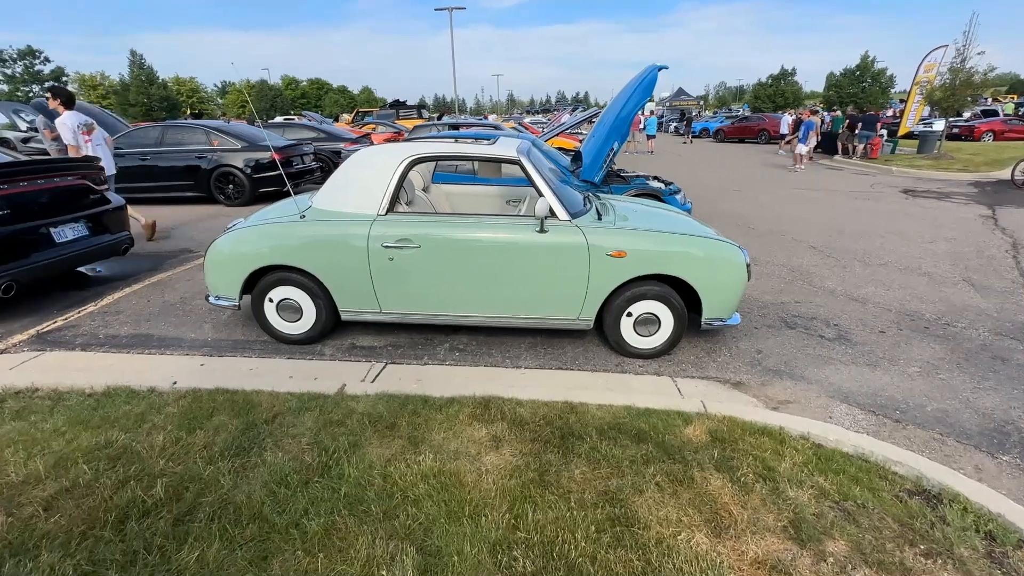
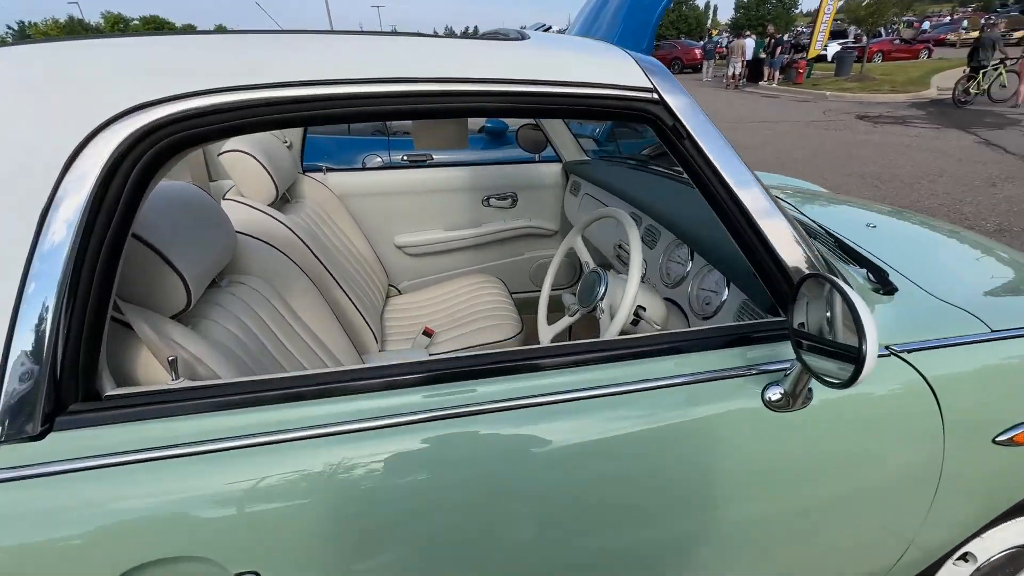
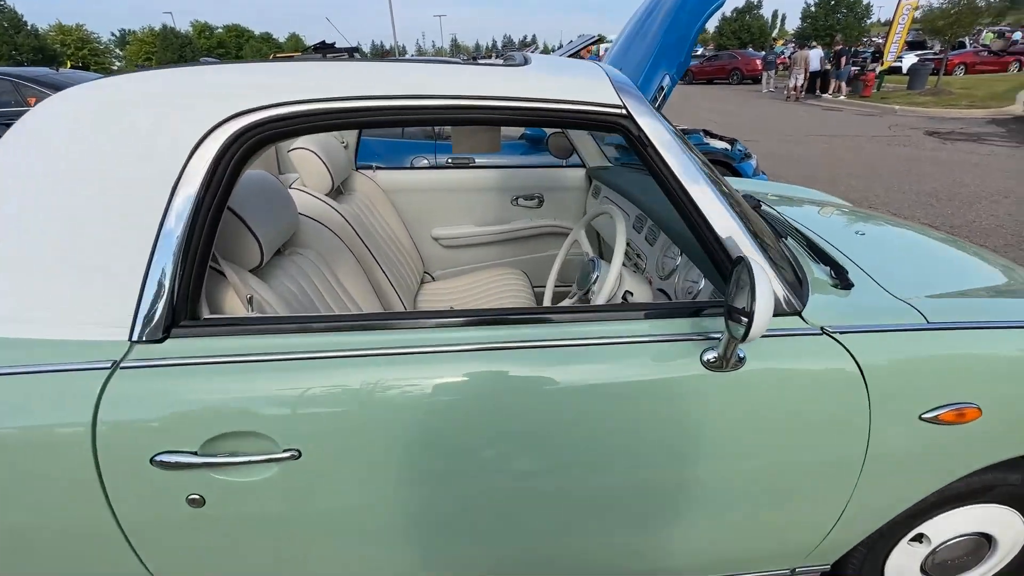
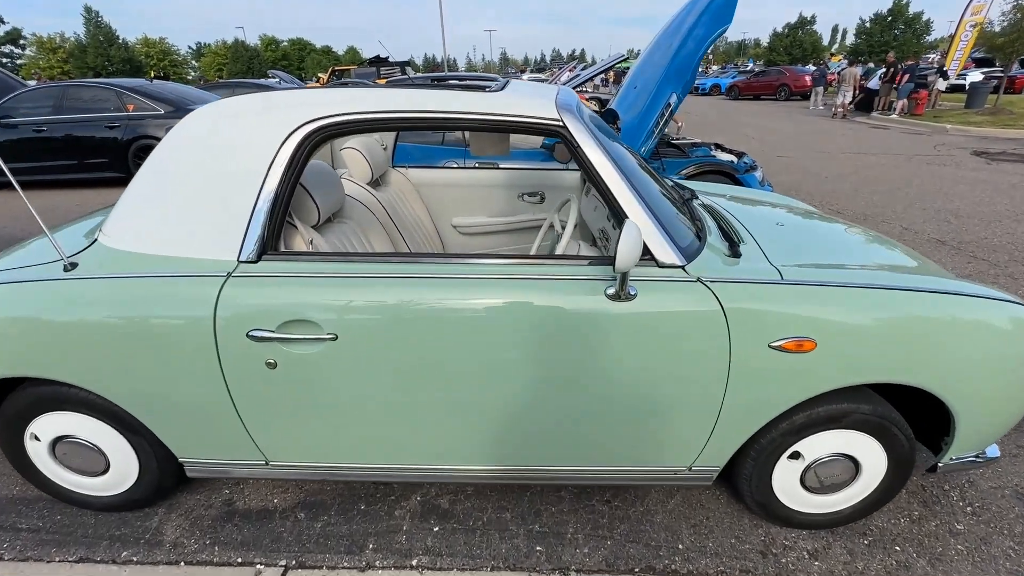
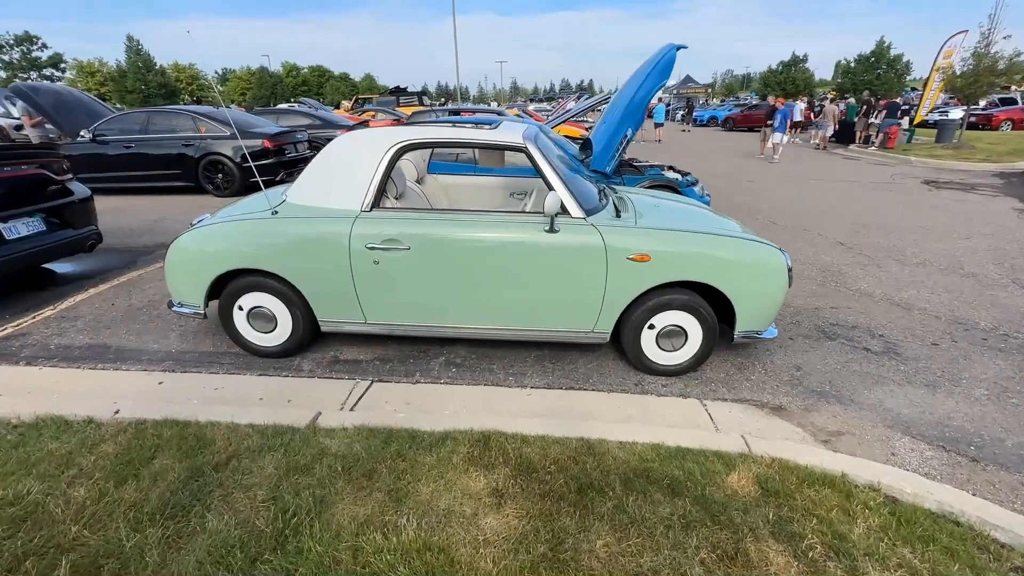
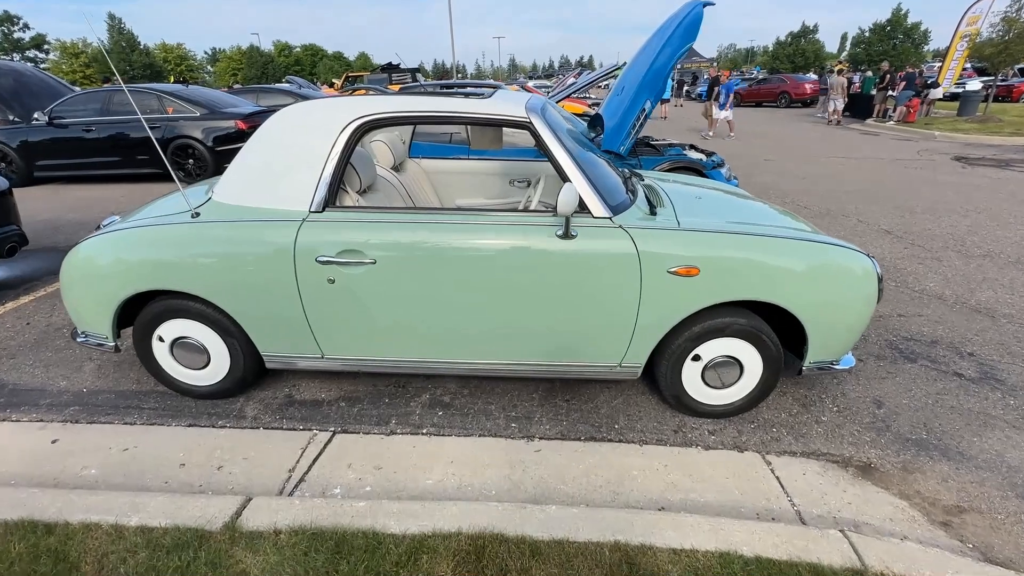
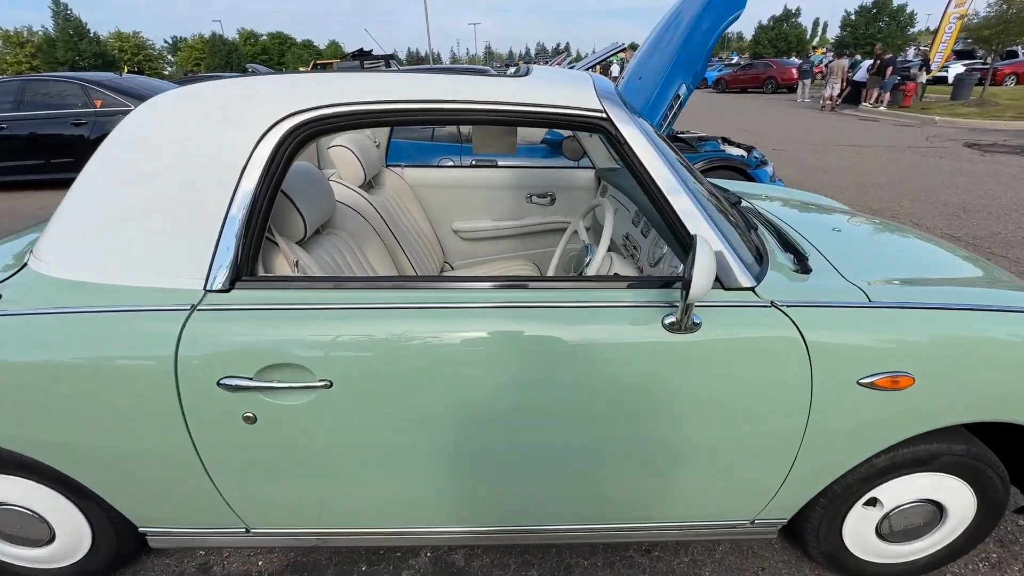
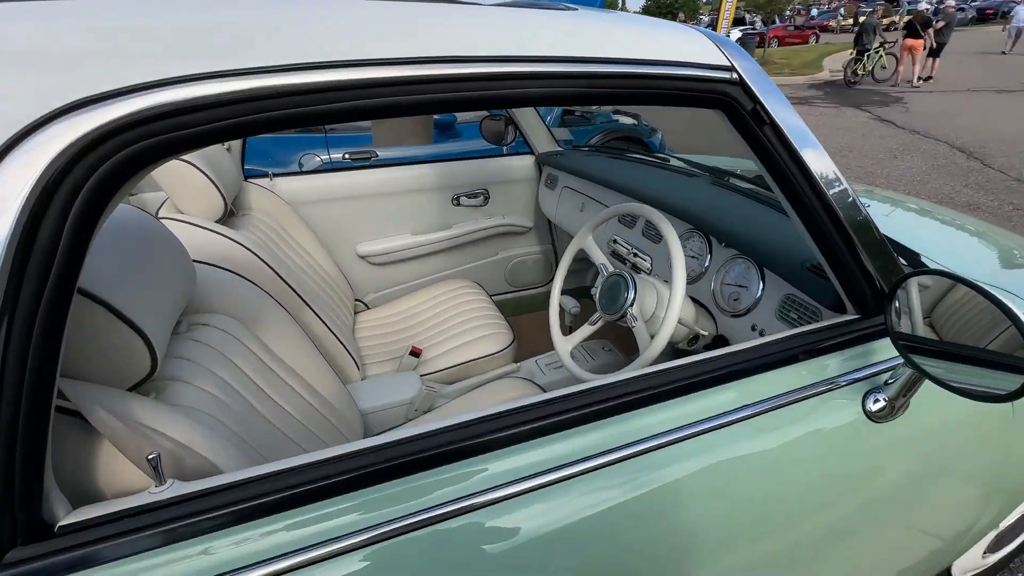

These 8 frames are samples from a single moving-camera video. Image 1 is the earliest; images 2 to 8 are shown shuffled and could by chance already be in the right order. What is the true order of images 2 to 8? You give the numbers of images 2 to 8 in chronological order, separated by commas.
5, 6, 4, 7, 3, 2, 8
